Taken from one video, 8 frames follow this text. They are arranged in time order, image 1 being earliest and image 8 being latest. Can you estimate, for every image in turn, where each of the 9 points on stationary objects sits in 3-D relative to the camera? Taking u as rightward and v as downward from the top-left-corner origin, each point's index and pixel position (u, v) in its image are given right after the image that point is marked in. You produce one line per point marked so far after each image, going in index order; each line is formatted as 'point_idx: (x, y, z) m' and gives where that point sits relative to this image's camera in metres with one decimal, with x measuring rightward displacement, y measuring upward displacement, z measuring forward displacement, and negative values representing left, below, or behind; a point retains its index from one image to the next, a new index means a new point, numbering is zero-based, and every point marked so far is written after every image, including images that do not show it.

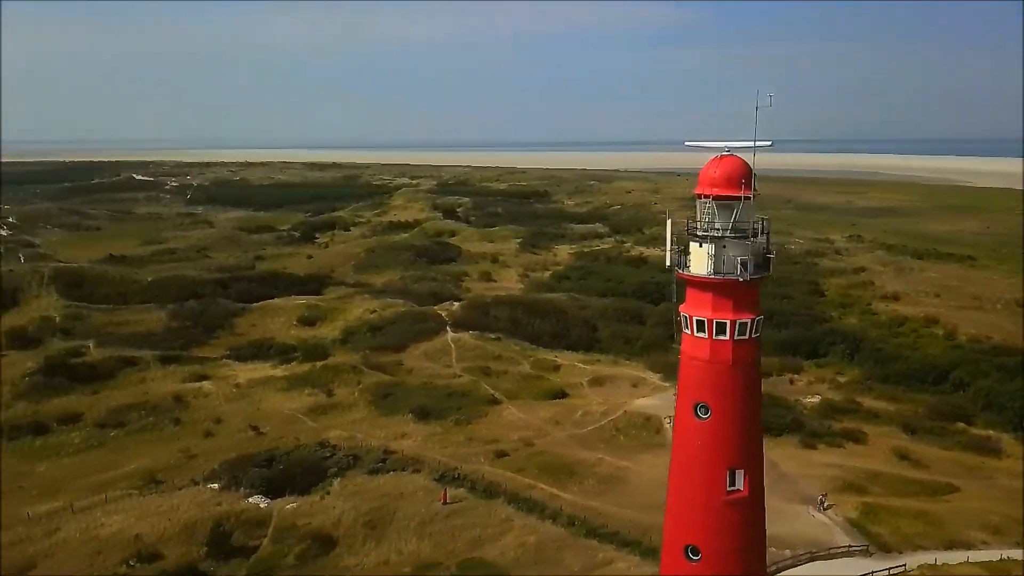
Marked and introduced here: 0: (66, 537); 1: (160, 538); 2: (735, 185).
0: (-10.9, -6.1, +20.0) m
1: (-8.5, -6.1, +19.8) m
2: (+3.3, +1.5, +12.0) m
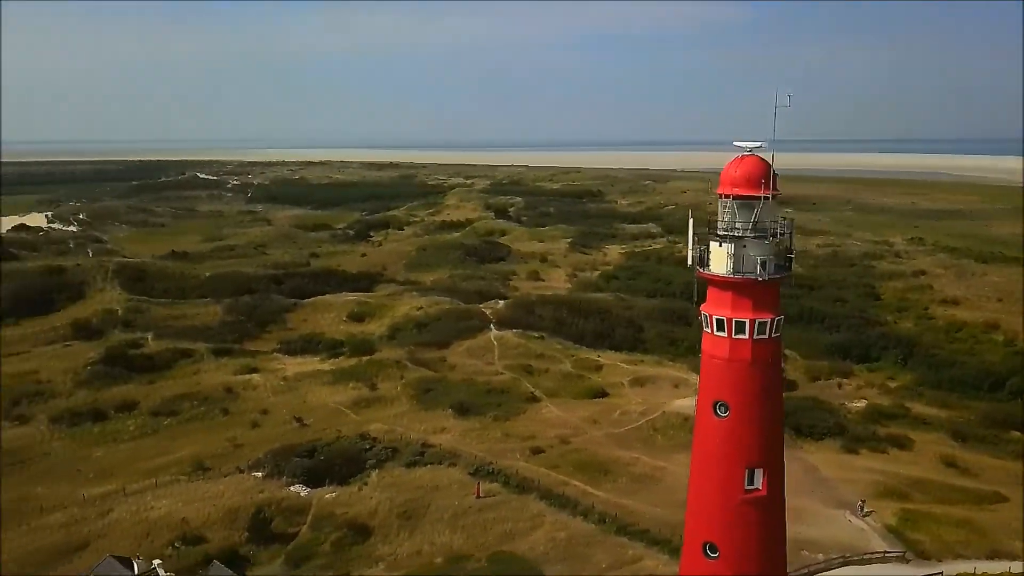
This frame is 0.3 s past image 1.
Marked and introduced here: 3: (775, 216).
0: (-10.1, -5.9, +20.9) m
1: (-7.8, -5.9, +20.6) m
2: (+3.7, +1.5, +12.1) m
3: (+4.0, +1.1, +12.4) m
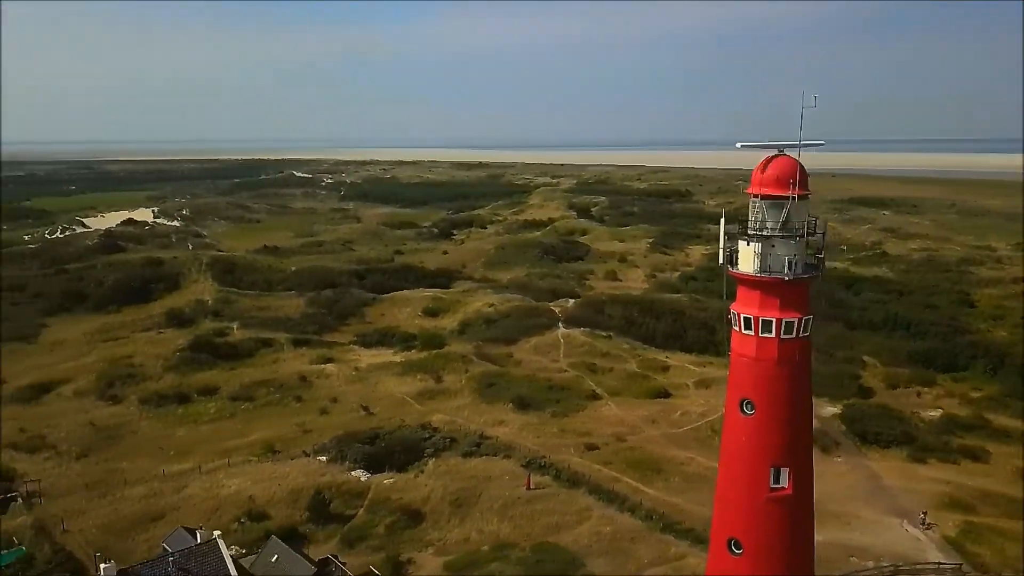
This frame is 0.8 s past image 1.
0: (-8.8, -5.6, +22.4) m
1: (-6.5, -5.7, +21.8) m
2: (+4.1, +1.5, +12.1) m
3: (+4.4, +1.1, +12.4) m
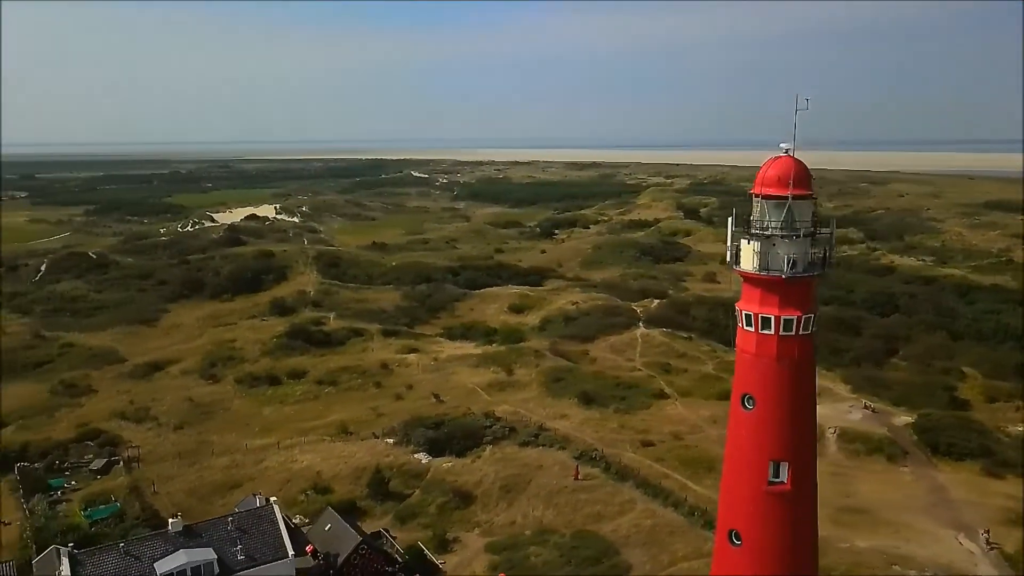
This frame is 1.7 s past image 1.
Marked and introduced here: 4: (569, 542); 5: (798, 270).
0: (-7.3, -5.3, +24.3) m
1: (-5.1, -5.4, +23.4) m
2: (+4.2, +1.6, +12.4) m
3: (+4.6, +1.1, +12.6) m
4: (+1.4, -6.1, +19.8) m
5: (+4.3, +0.3, +12.3) m
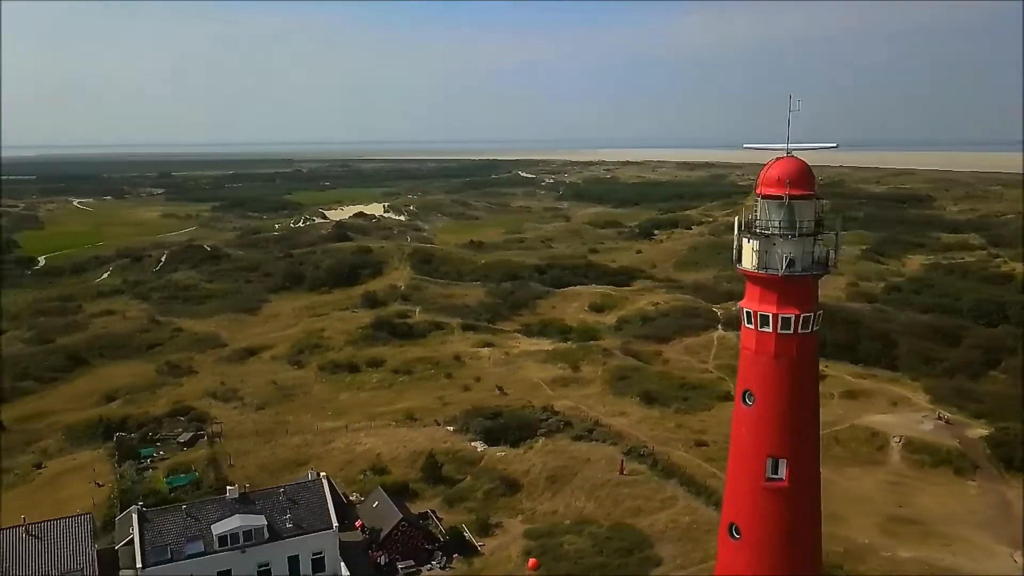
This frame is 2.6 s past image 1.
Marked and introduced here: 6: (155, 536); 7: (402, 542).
0: (-5.6, -5.0, +25.9) m
1: (-3.6, -5.2, +24.7) m
2: (+4.3, +1.6, +12.5) m
3: (+4.7, +1.1, +12.6) m
4: (+2.3, -6.1, +20.3) m
5: (+4.3, +0.3, +12.4) m
6: (-7.7, -5.3, +17.6) m
7: (-2.6, -6.1, +19.5) m
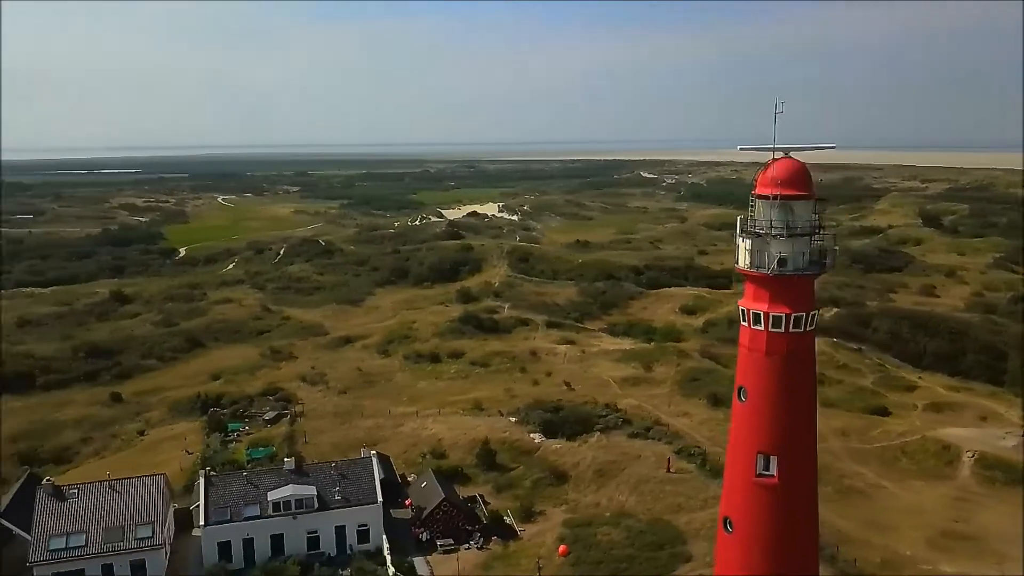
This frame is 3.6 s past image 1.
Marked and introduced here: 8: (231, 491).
0: (-3.7, -4.8, +27.4) m
1: (-1.9, -5.0, +25.9) m
2: (+4.2, +1.6, +12.6) m
3: (+4.6, +1.1, +12.7) m
4: (+3.2, -6.0, +20.7) m
5: (+4.3, +0.3, +12.6) m
6: (-7.0, -5.0, +19.5) m
7: (-1.7, -5.9, +20.6) m
8: (-6.7, -4.9, +19.6) m
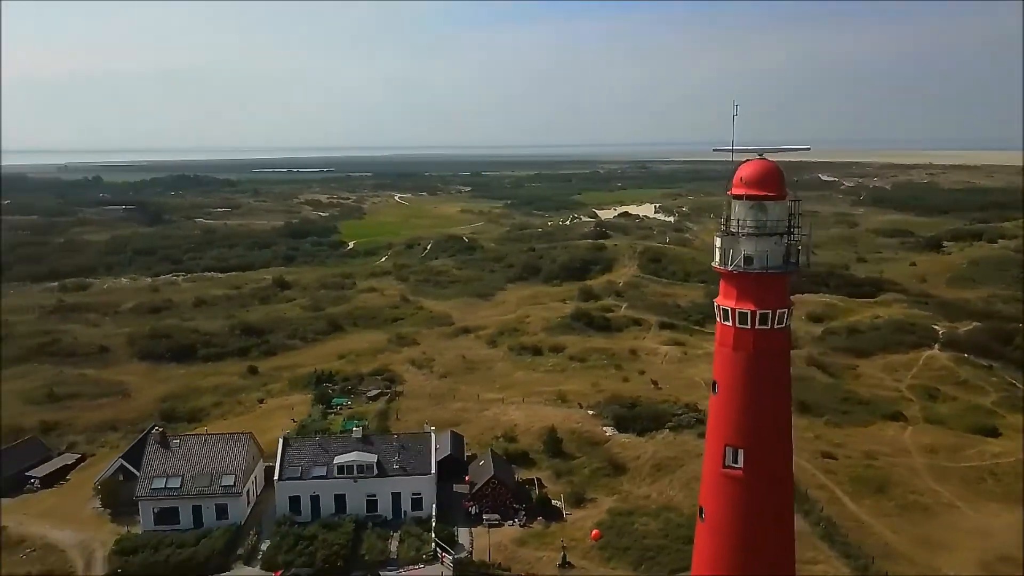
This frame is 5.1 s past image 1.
0: (-1.0, -4.5, +29.1) m
1: (+0.4, -4.8, +27.3) m
2: (+3.9, +1.6, +13.0) m
3: (+4.3, +1.1, +13.0) m
4: (+4.3, -6.0, +21.0) m
5: (+3.8, +0.3, +12.9) m
6: (-5.9, -4.6, +22.1) m
7: (-0.5, -5.7, +22.1) m
8: (-5.6, -4.5, +22.1) m
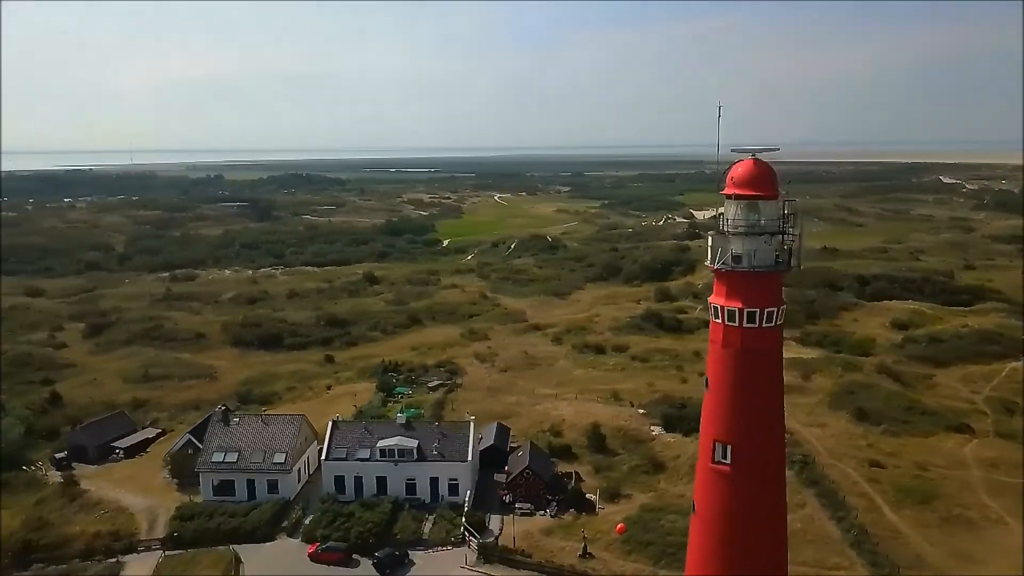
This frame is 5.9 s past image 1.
0: (+0.9, -4.4, +29.8) m
1: (+2.0, -4.7, +27.8) m
2: (+3.8, +1.7, +13.1) m
3: (+4.1, +1.1, +13.1) m
4: (+5.1, -6.0, +21.1) m
5: (+3.7, +0.4, +13.1) m
6: (-4.9, -4.3, +23.4) m
7: (+0.4, -5.6, +22.7) m
8: (-4.6, -4.2, +23.4) m
